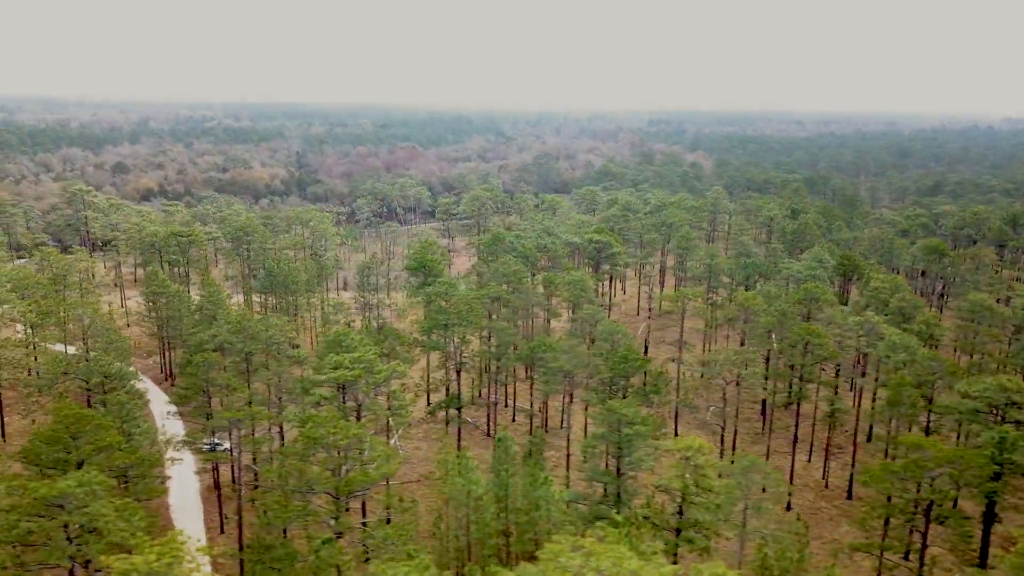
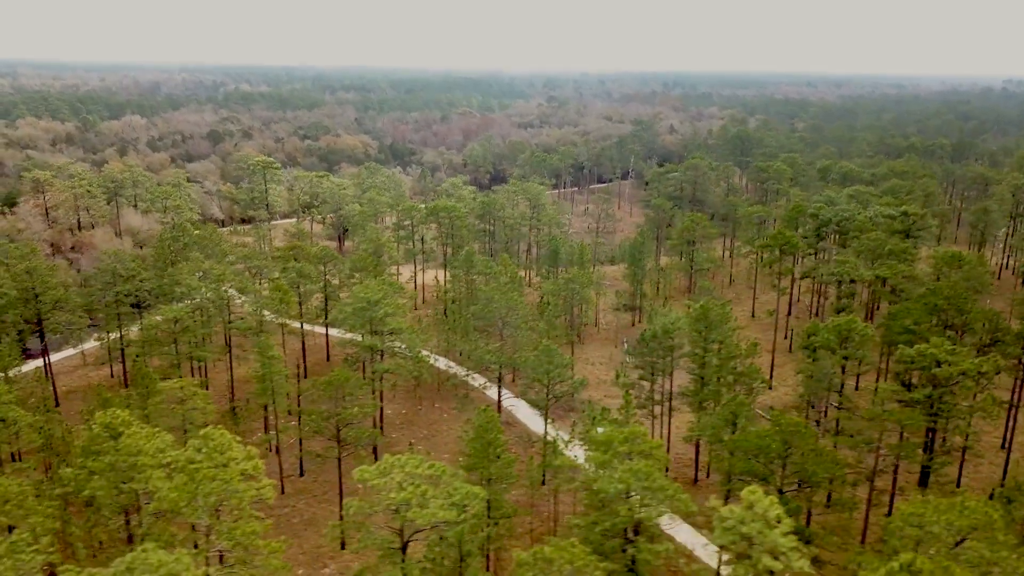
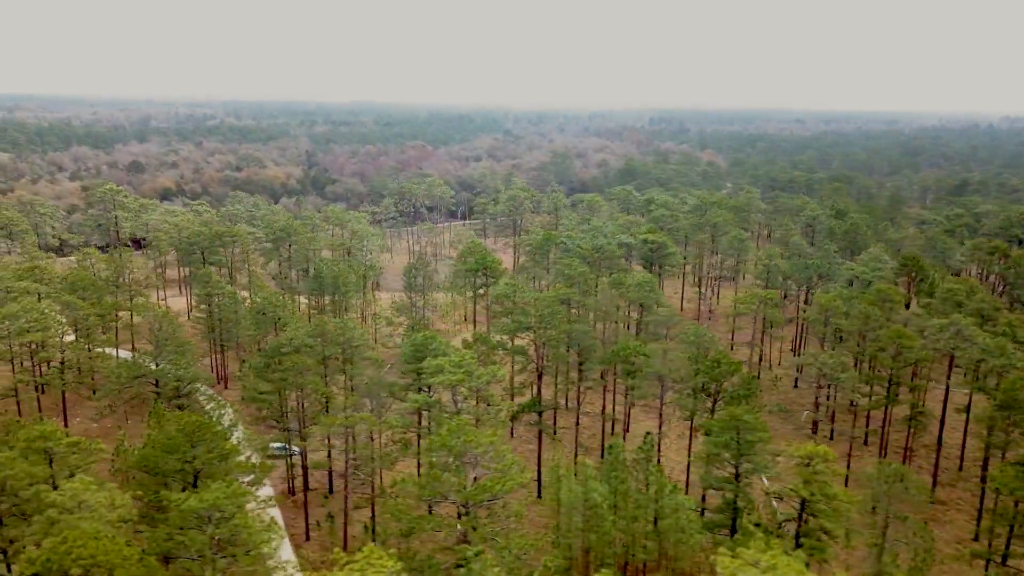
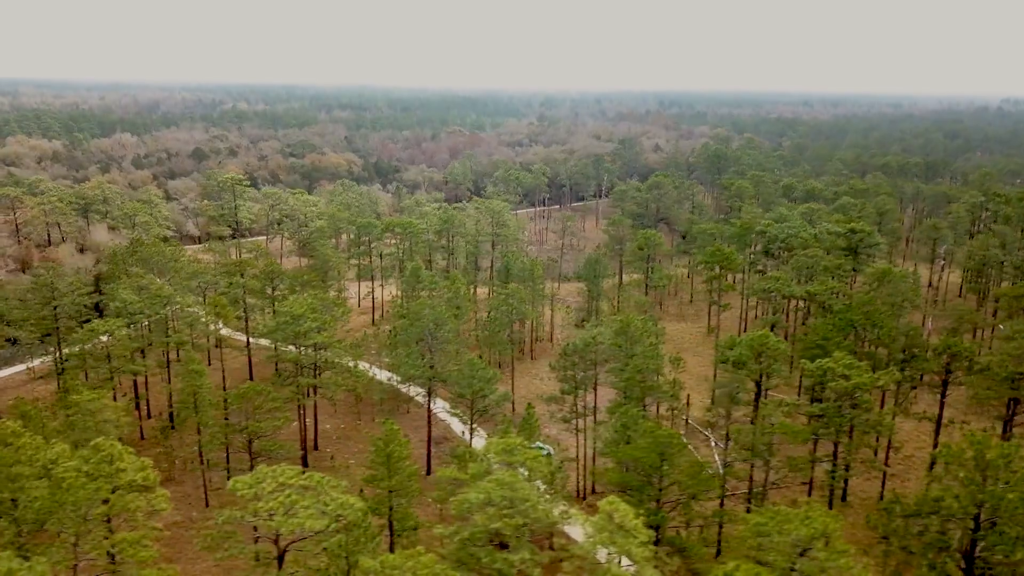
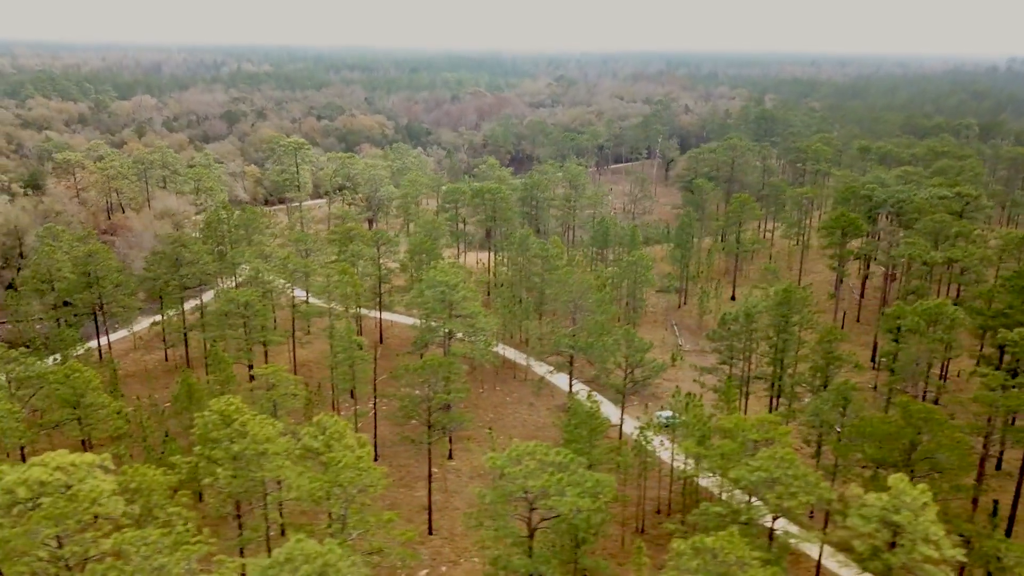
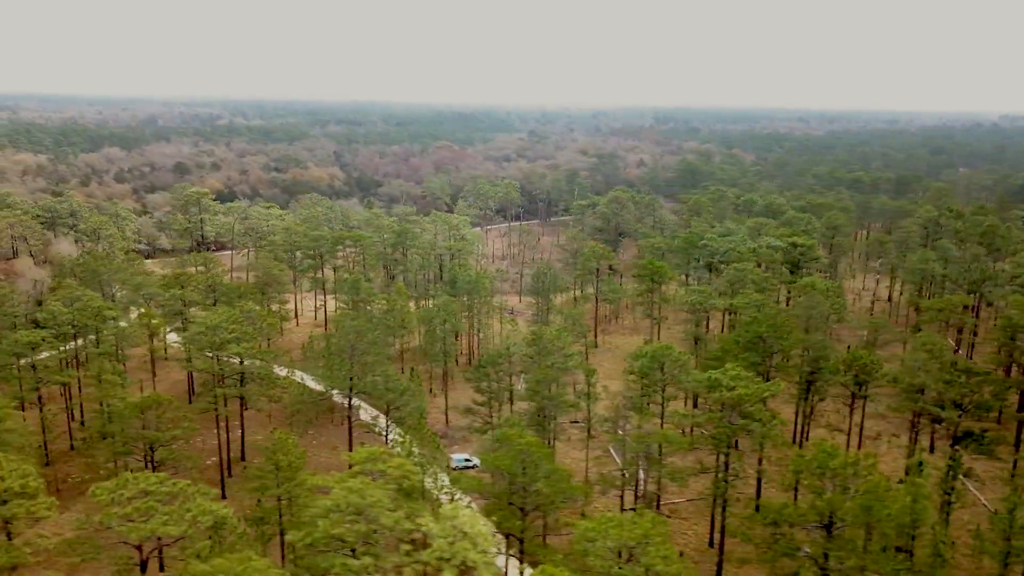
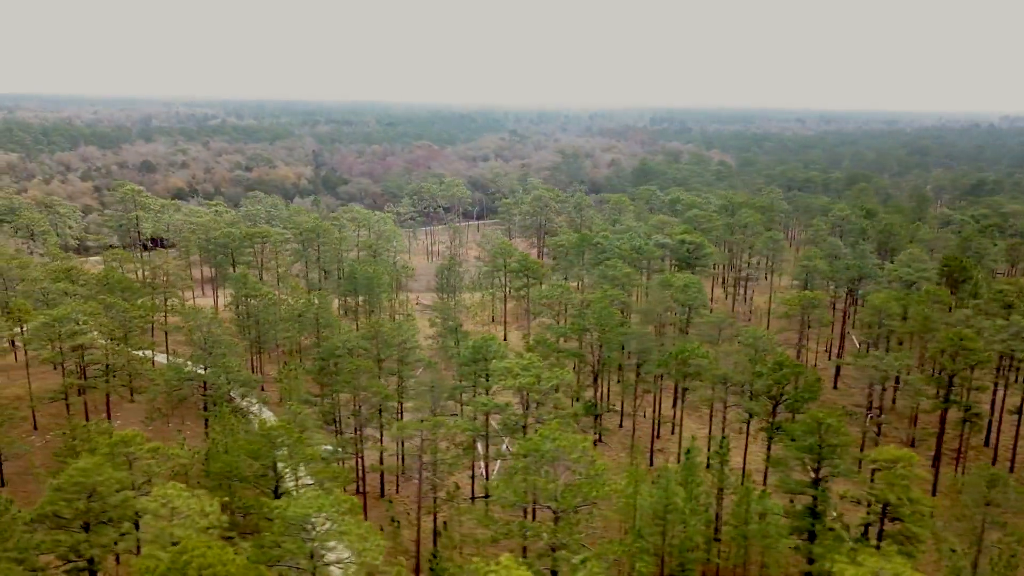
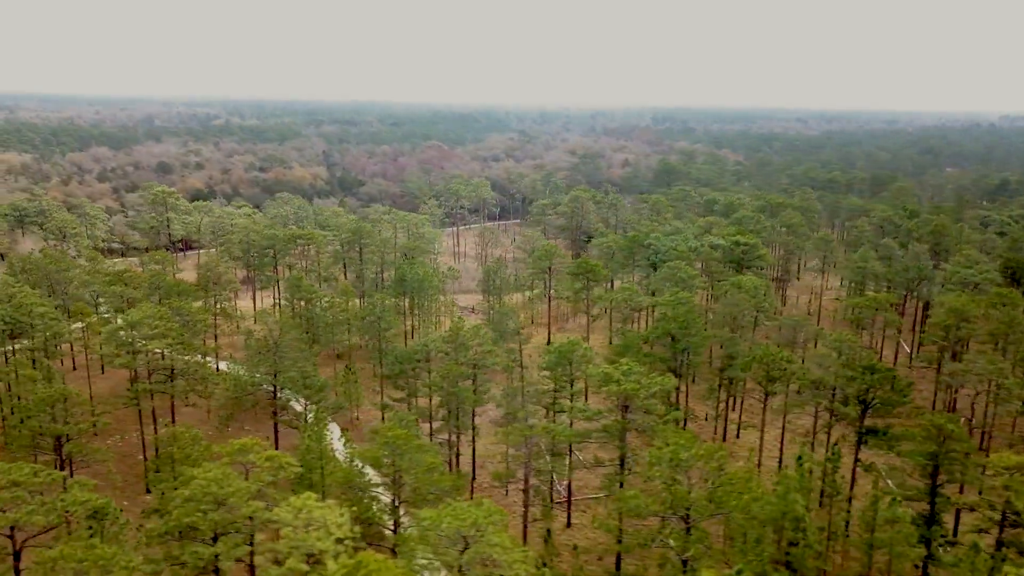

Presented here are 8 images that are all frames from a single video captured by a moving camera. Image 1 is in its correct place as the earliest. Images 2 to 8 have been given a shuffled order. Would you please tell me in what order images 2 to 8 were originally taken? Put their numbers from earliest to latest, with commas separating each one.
3, 7, 8, 6, 4, 2, 5
